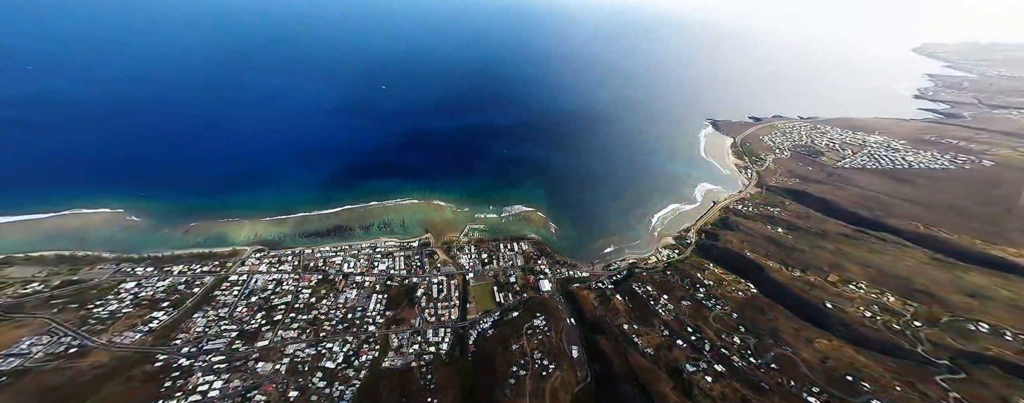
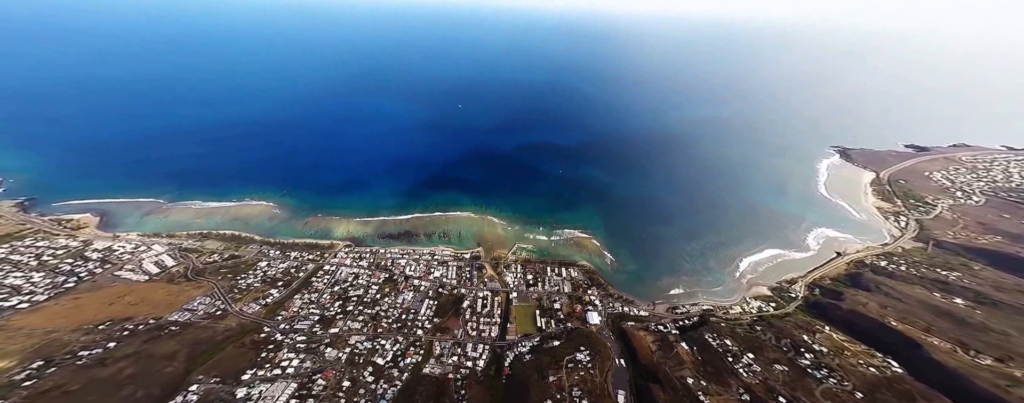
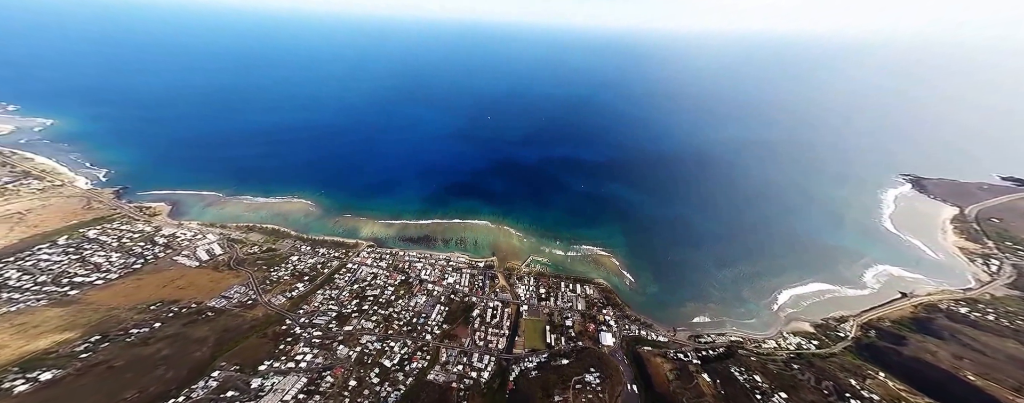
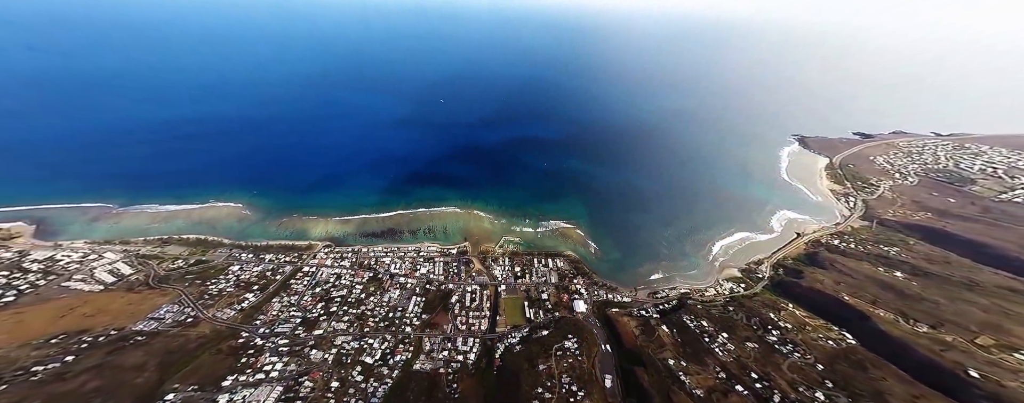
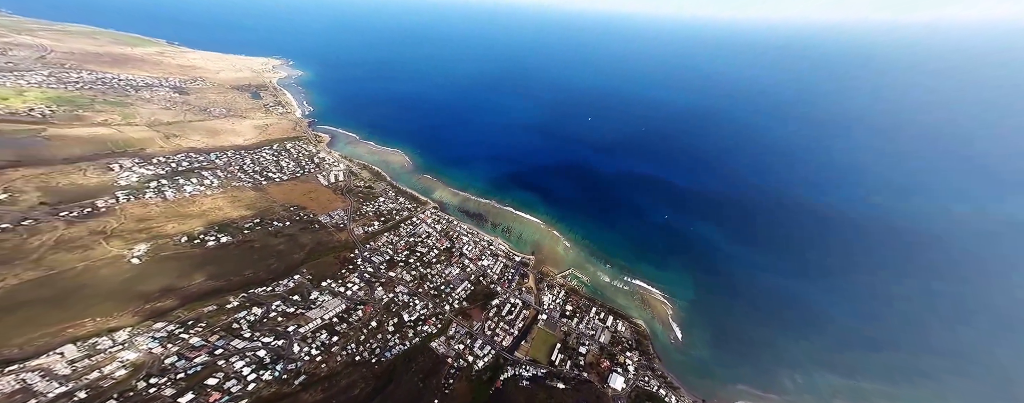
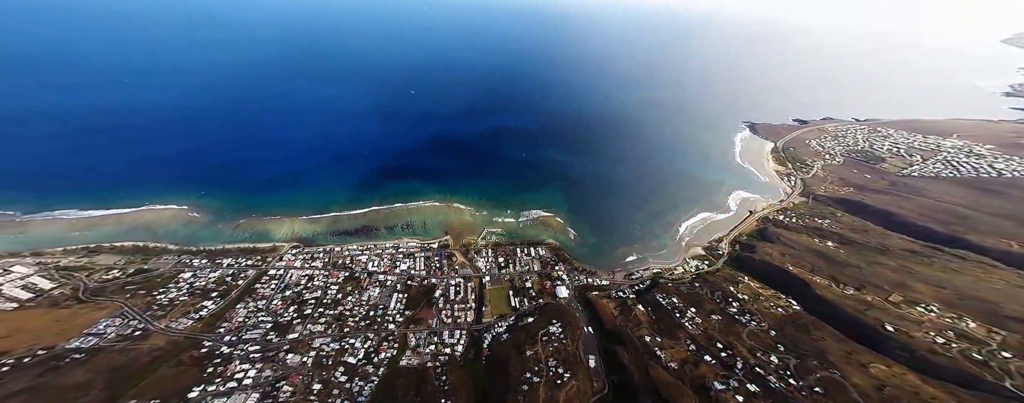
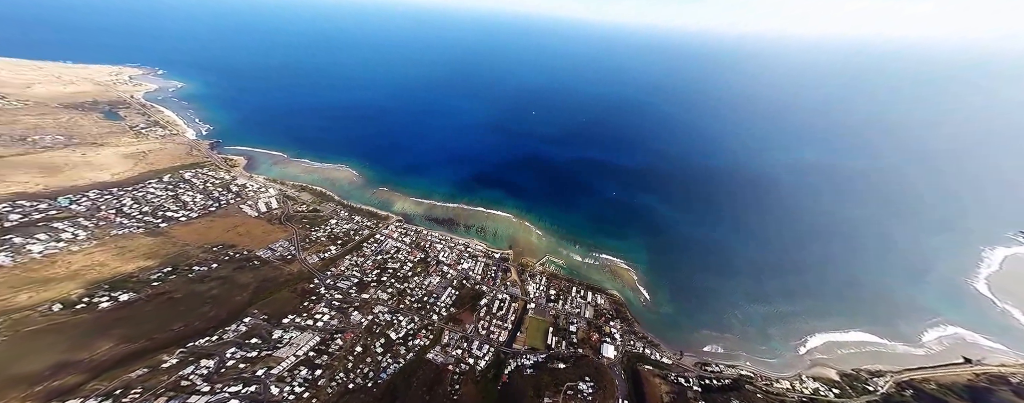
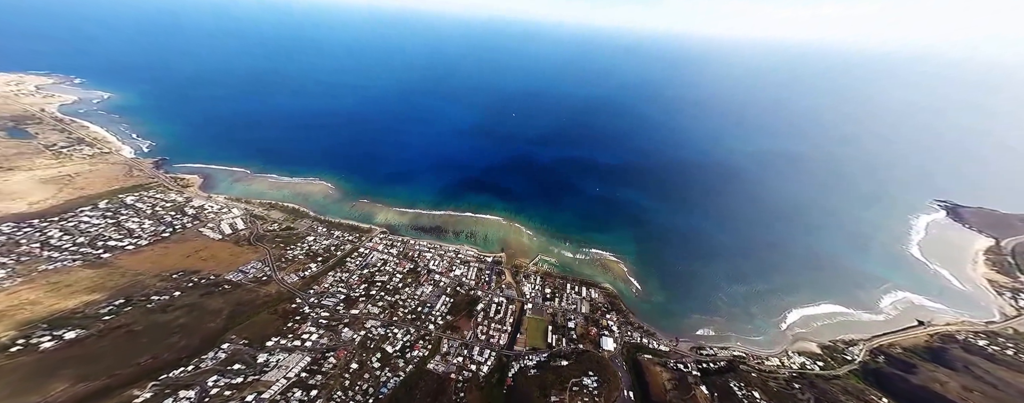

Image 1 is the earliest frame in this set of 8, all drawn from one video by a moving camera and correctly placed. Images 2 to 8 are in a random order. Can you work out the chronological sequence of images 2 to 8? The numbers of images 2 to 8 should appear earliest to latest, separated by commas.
6, 4, 2, 3, 8, 7, 5
